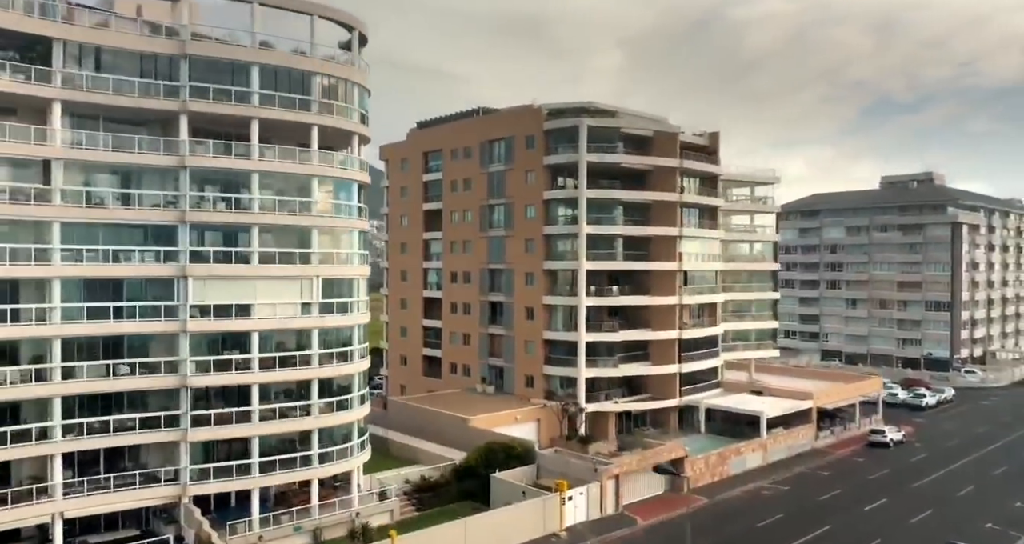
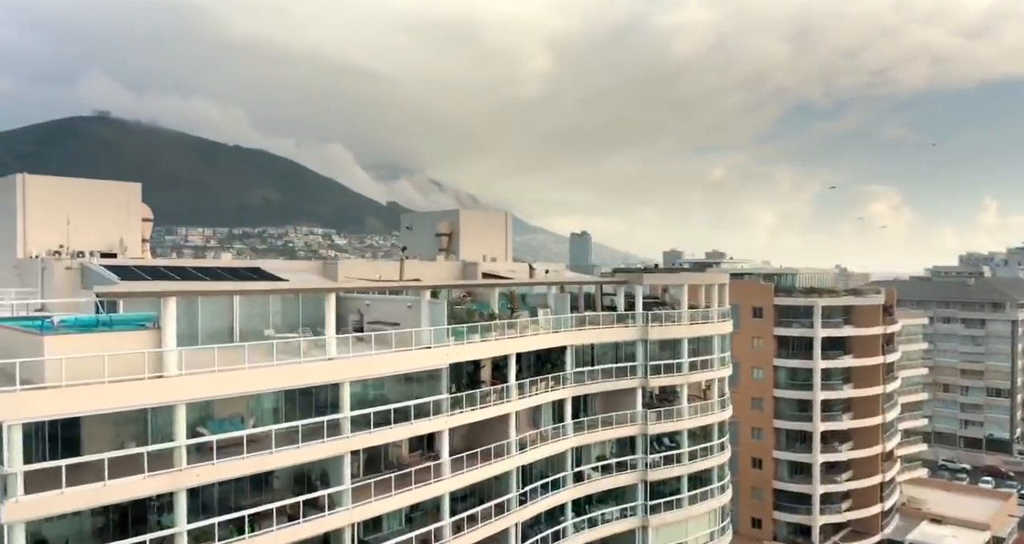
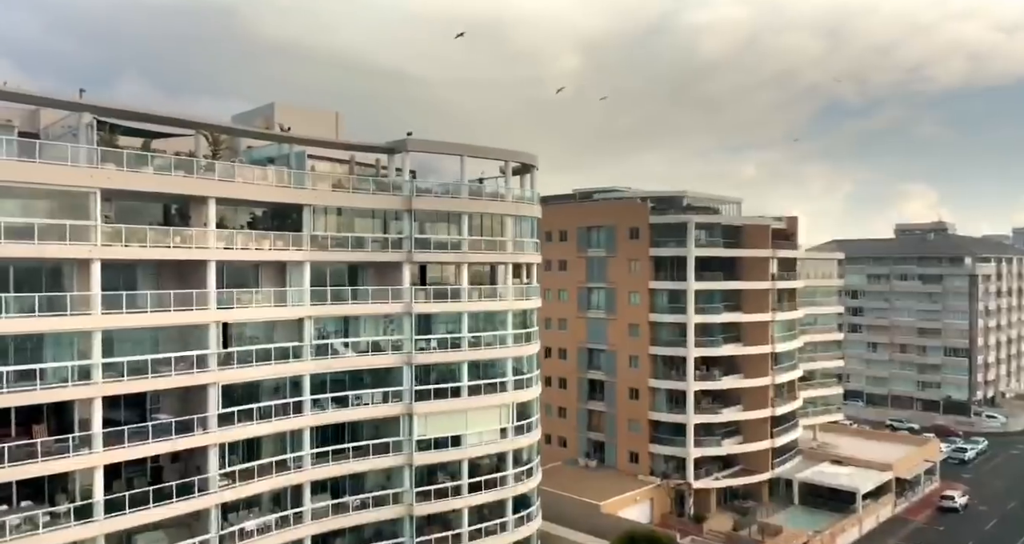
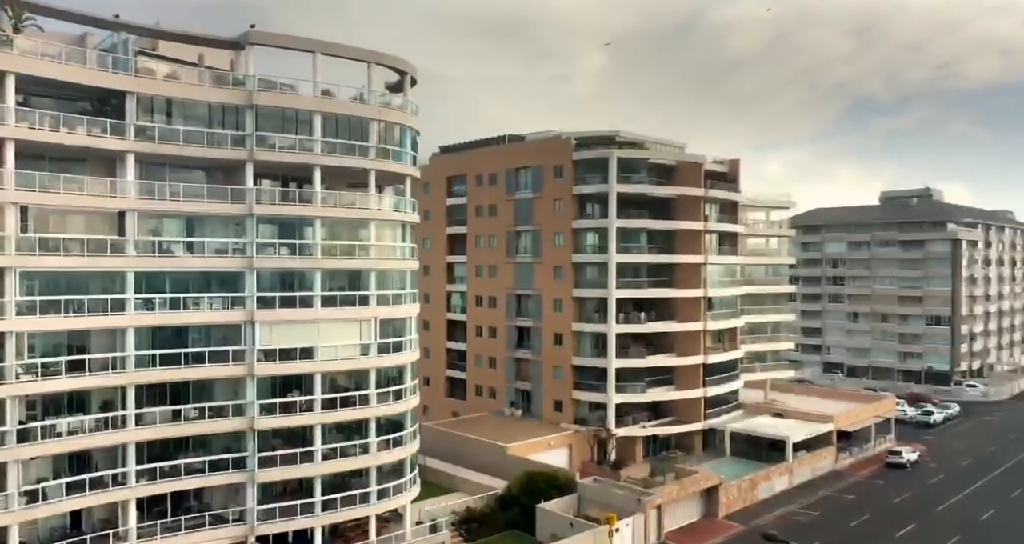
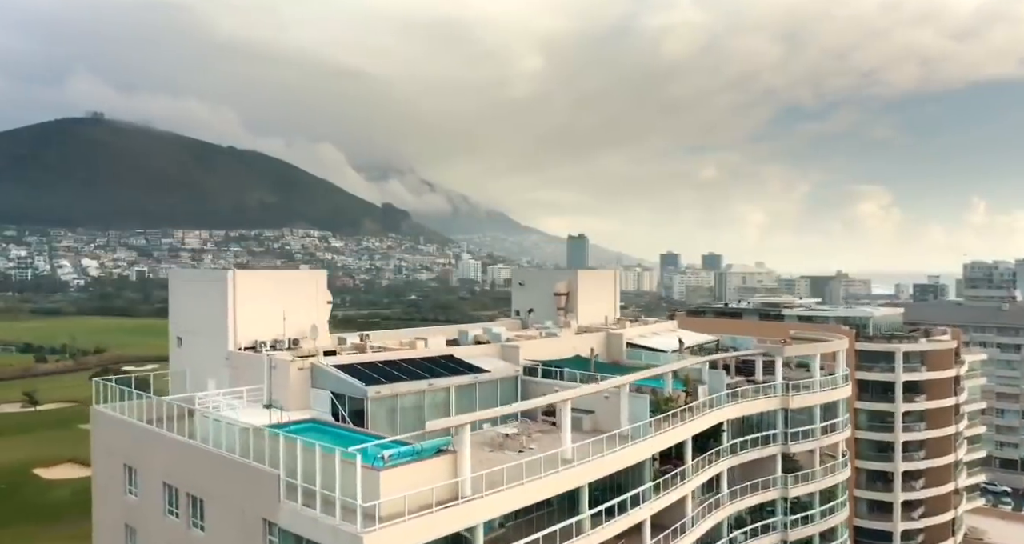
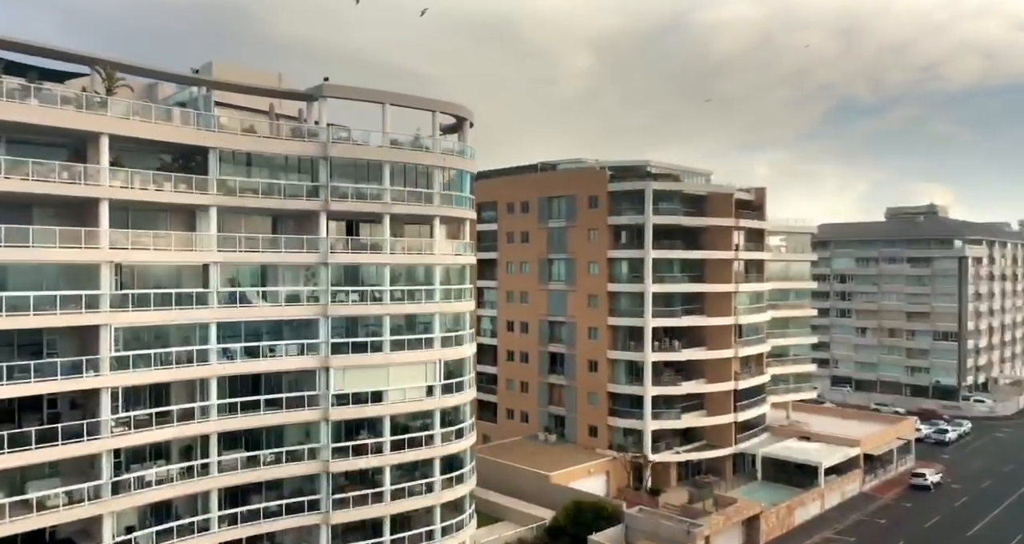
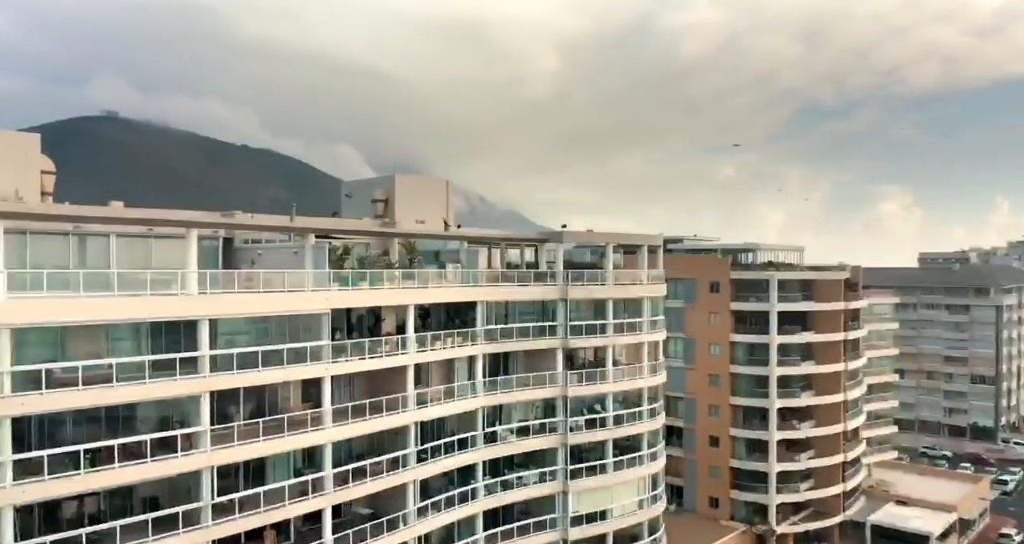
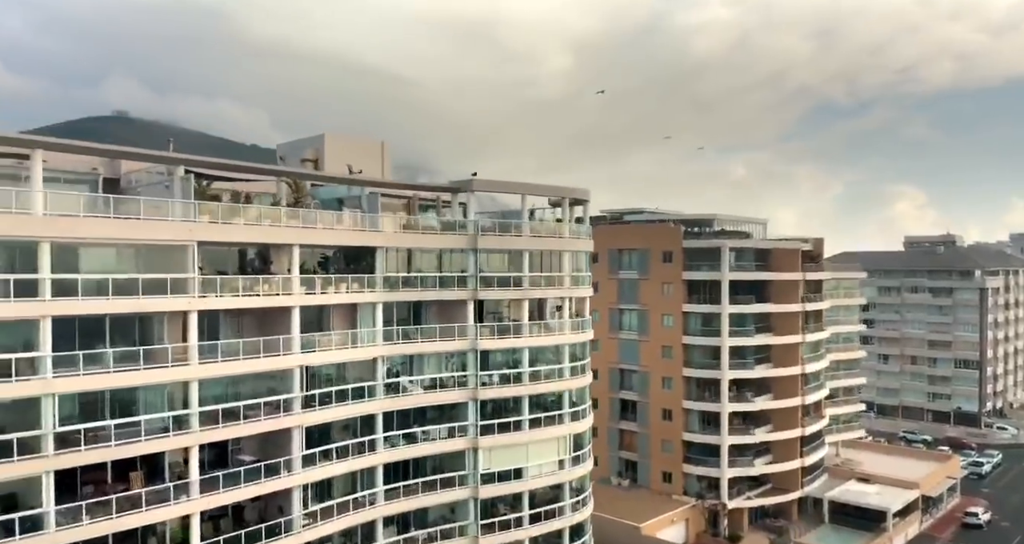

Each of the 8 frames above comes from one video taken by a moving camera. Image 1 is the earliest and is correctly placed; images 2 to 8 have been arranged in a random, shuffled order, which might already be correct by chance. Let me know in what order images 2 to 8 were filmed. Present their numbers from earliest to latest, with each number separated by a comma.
4, 6, 3, 8, 7, 2, 5
